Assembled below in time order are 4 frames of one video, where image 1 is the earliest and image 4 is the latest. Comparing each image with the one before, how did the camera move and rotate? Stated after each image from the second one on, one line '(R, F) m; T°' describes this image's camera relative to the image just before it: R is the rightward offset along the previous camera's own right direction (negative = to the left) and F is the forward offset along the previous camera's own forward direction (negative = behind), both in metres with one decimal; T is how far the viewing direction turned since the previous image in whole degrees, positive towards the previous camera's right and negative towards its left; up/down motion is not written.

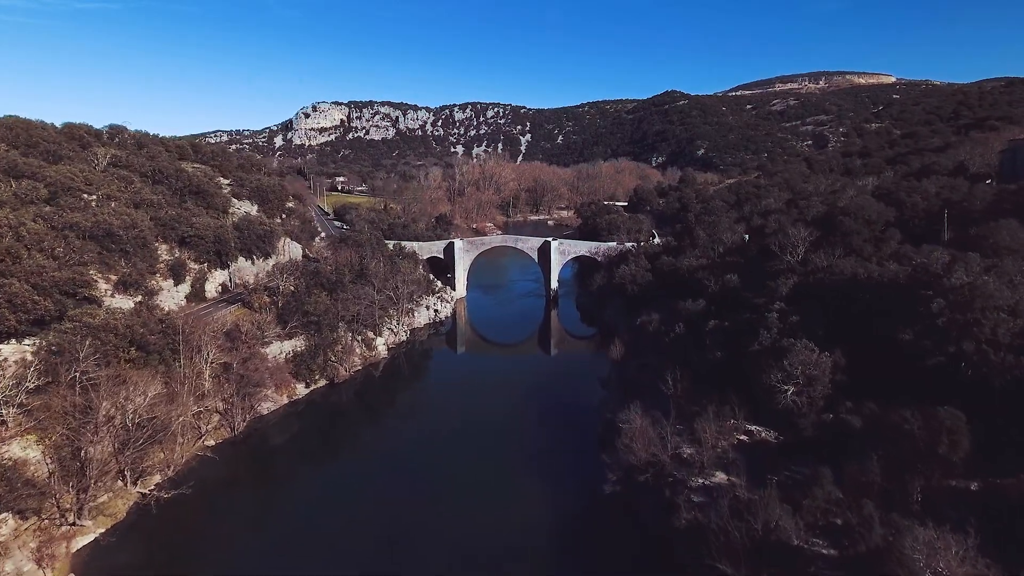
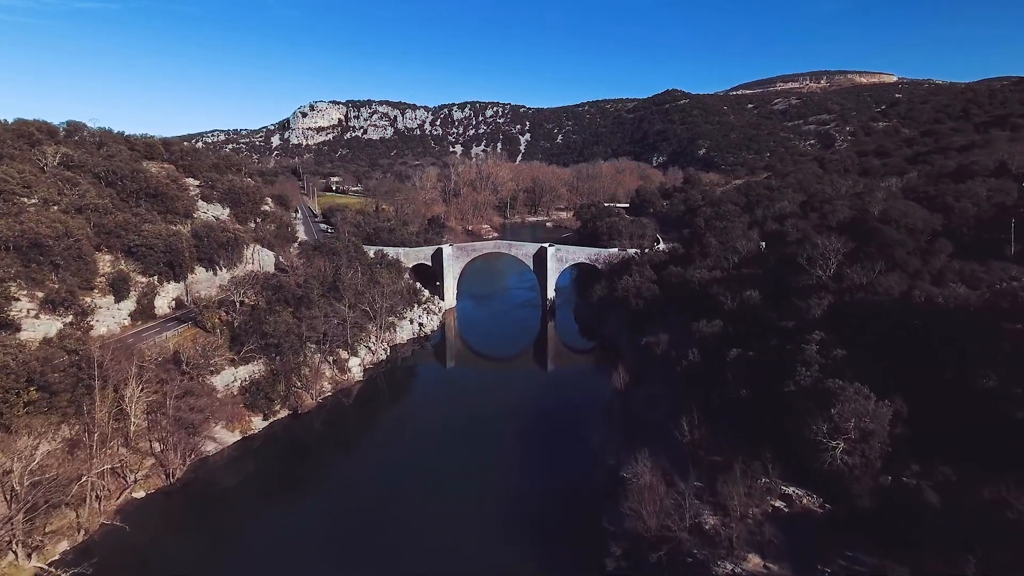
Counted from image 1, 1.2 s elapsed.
(+0.4, +3.0) m; 0°
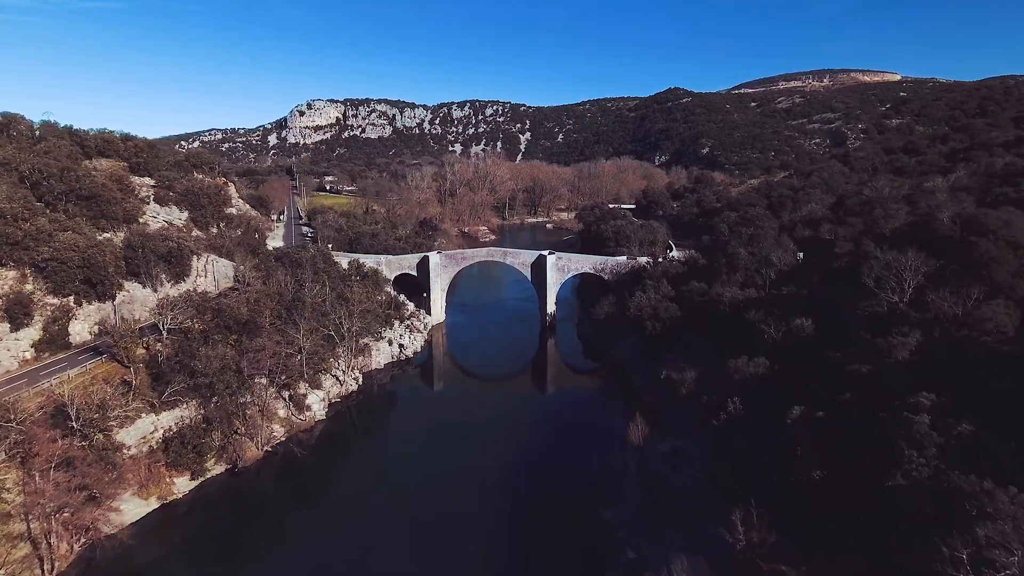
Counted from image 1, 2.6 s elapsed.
(+0.3, +4.1) m; 0°
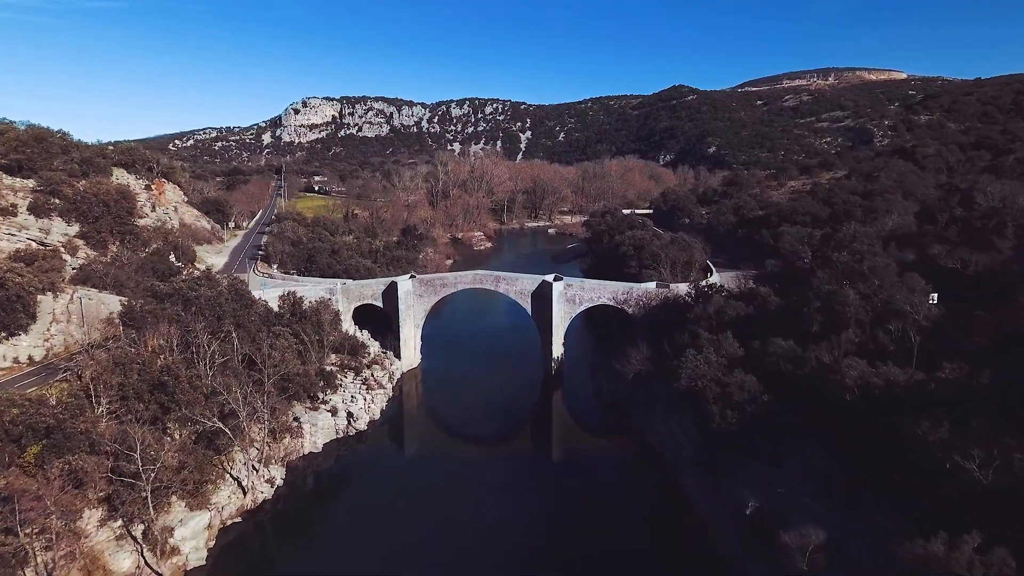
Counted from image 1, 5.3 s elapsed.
(+0.2, +7.7) m; 0°
